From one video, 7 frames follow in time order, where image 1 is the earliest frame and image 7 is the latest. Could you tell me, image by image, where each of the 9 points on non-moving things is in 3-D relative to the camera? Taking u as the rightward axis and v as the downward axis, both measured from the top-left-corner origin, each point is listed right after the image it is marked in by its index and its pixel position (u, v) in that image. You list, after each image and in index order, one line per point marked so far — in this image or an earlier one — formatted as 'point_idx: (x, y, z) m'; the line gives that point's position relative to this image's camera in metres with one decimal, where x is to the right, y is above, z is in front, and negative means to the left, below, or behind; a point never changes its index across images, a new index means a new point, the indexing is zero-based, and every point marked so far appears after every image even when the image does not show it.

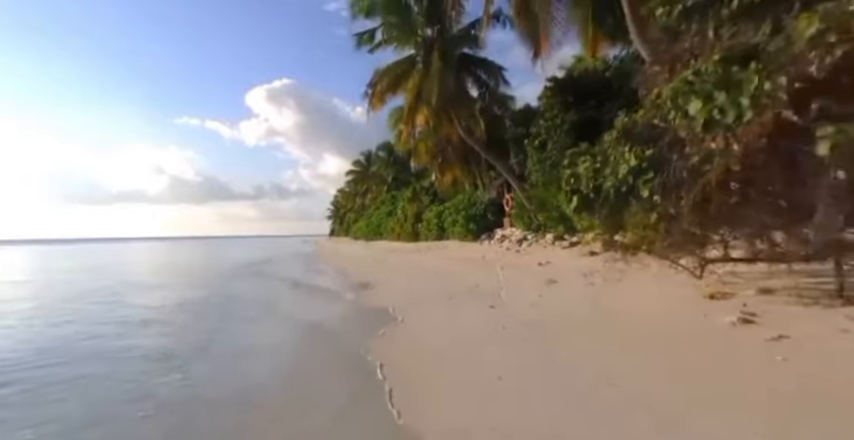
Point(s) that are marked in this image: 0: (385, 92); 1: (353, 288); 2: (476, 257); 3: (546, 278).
0: (-1.4, +4.5, +13.7) m
1: (-2.3, -2.3, +11.6) m
2: (+1.7, -1.3, +13.9) m
3: (+2.5, -1.3, +7.8) m
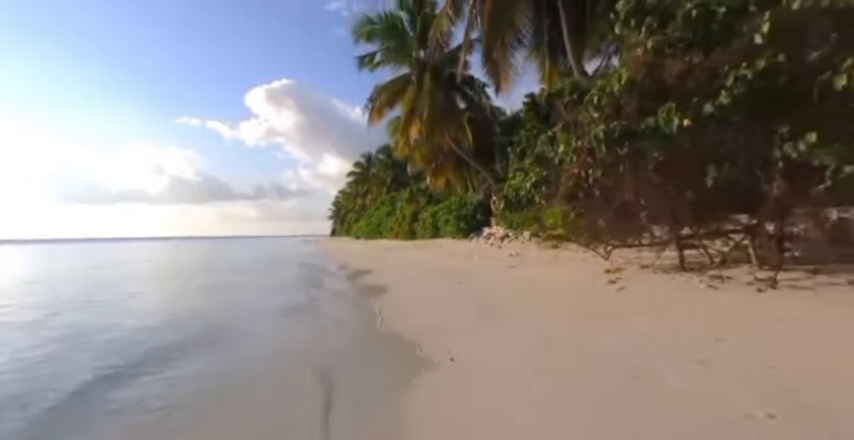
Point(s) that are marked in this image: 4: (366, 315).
0: (-1.7, +4.5, +15.5) m
1: (-2.6, -2.3, +13.4) m
2: (+1.5, -1.3, +15.7) m
3: (+2.2, -1.3, +9.7) m
4: (-1.2, -2.1, +7.0) m
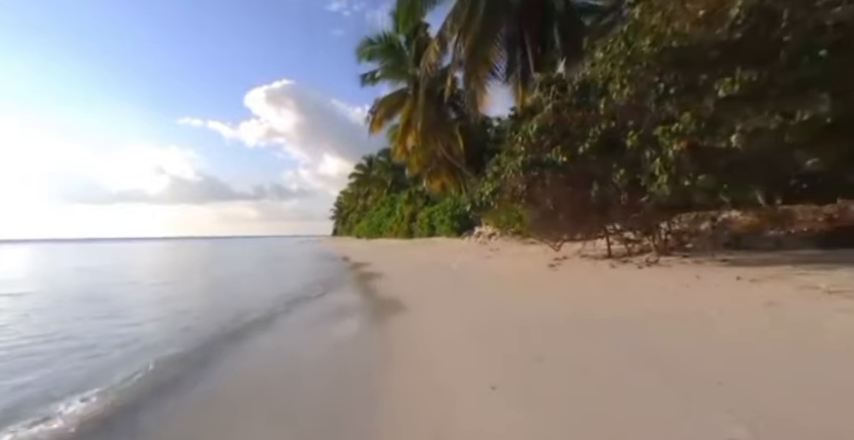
0: (-1.9, +4.5, +17.2) m
1: (-2.8, -2.3, +15.1) m
2: (+1.2, -1.3, +17.4) m
3: (+1.9, -1.3, +11.4) m
4: (-1.4, -2.1, +8.7) m
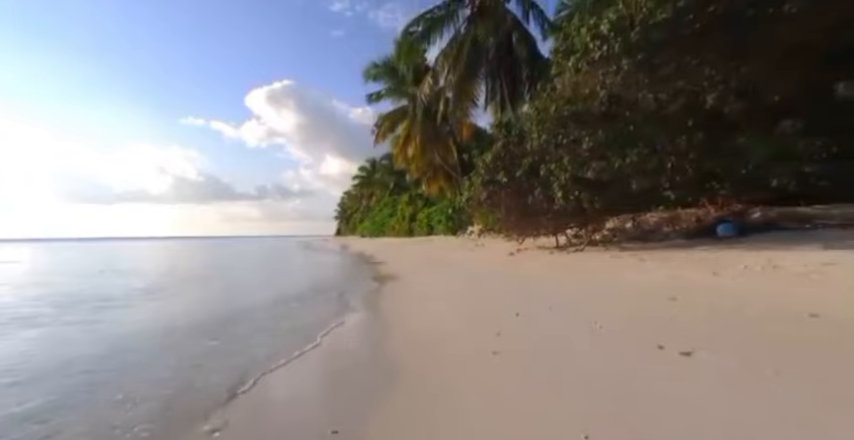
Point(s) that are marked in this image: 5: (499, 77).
0: (-2.0, +4.5, +19.6) m
1: (-3.0, -2.3, +17.4) m
2: (+1.1, -1.3, +19.7) m
3: (+1.8, -1.3, +13.7) m
4: (-1.6, -2.0, +11.0) m
5: (+2.8, +5.3, +14.6) m
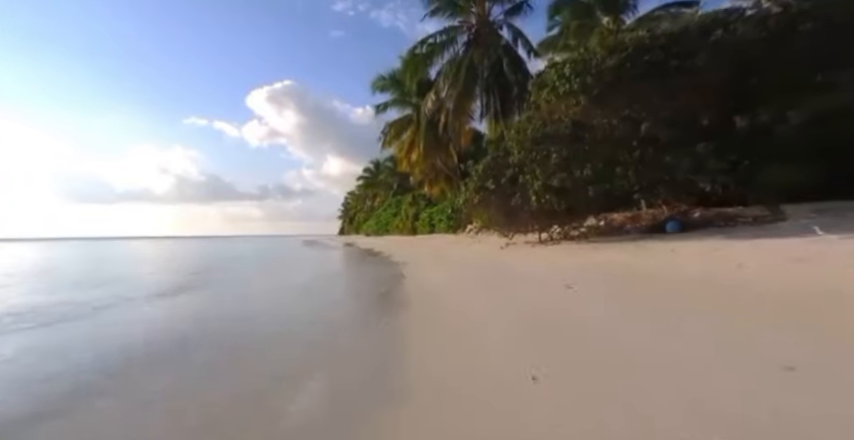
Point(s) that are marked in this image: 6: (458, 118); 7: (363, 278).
0: (-1.9, +4.6, +21.2) m
1: (-2.9, -2.2, +19.0) m
2: (+1.2, -1.3, +21.3) m
3: (+1.9, -1.3, +15.3) m
4: (-1.5, -2.0, +12.7) m
5: (+2.9, +5.3, +16.2) m
6: (+1.3, +4.3, +16.3) m
7: (-2.4, -2.2, +14.9) m
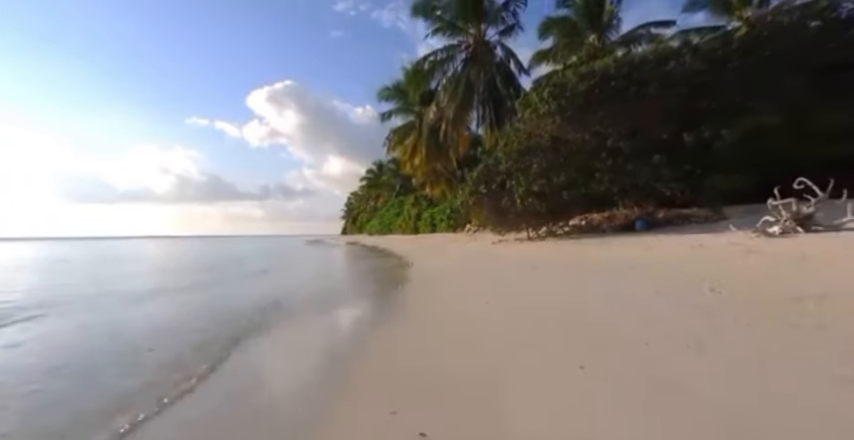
0: (-1.8, +4.6, +22.6) m
1: (-2.8, -2.2, +20.5) m
2: (+1.3, -1.2, +22.7) m
3: (+2.0, -1.2, +16.7) m
4: (-1.4, -2.0, +14.1) m
5: (+3.0, +5.3, +17.6) m
6: (+1.4, +4.3, +17.7) m
7: (-2.3, -2.1, +16.3) m
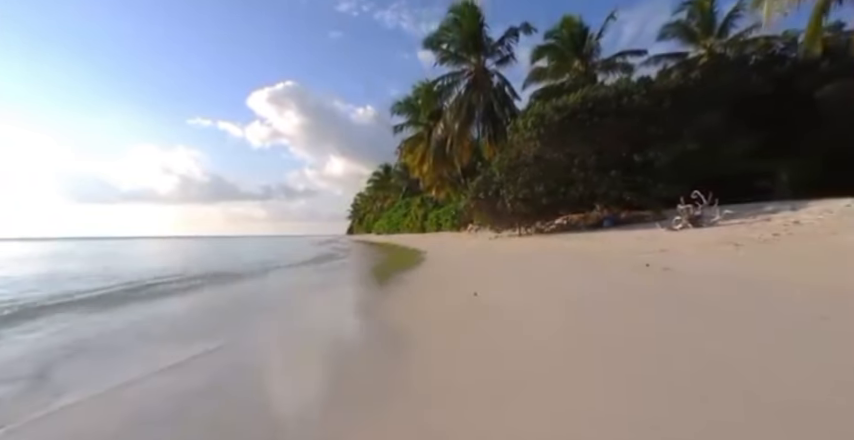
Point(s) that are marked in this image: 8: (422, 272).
0: (-1.4, +4.6, +25.1) m
1: (-2.4, -2.2, +23.0) m
2: (+1.7, -1.2, +25.3) m
3: (+2.3, -1.2, +19.2) m
4: (-1.1, -2.0, +16.6) m
5: (+3.3, +5.3, +20.1) m
6: (+1.8, +4.3, +20.2) m
7: (-2.0, -2.1, +18.8) m
8: (-0.2, -1.8, +14.9) m
